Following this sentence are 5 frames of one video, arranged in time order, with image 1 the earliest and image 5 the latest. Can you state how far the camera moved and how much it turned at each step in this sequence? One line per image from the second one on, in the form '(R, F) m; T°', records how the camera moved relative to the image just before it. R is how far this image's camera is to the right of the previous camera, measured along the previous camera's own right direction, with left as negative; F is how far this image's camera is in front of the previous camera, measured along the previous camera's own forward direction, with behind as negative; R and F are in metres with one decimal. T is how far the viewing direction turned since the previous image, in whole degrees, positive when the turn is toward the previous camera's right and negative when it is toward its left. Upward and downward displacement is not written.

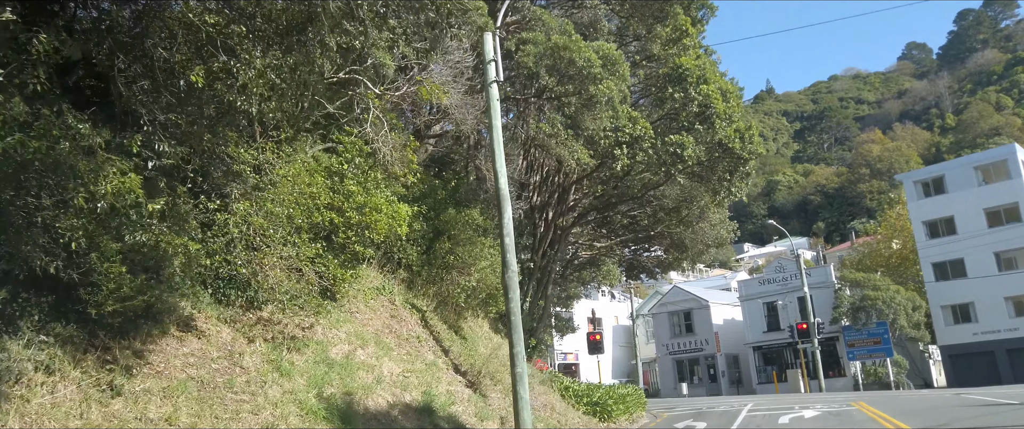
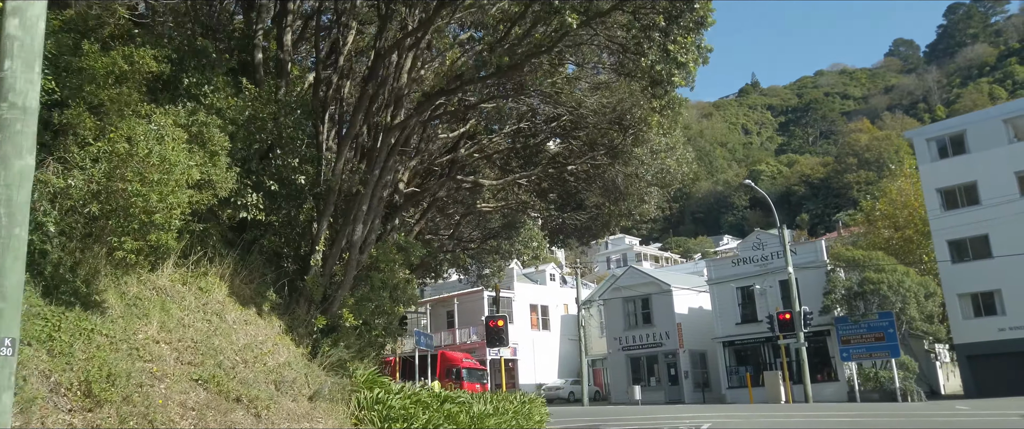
(+3.3, +8.8) m; +1°
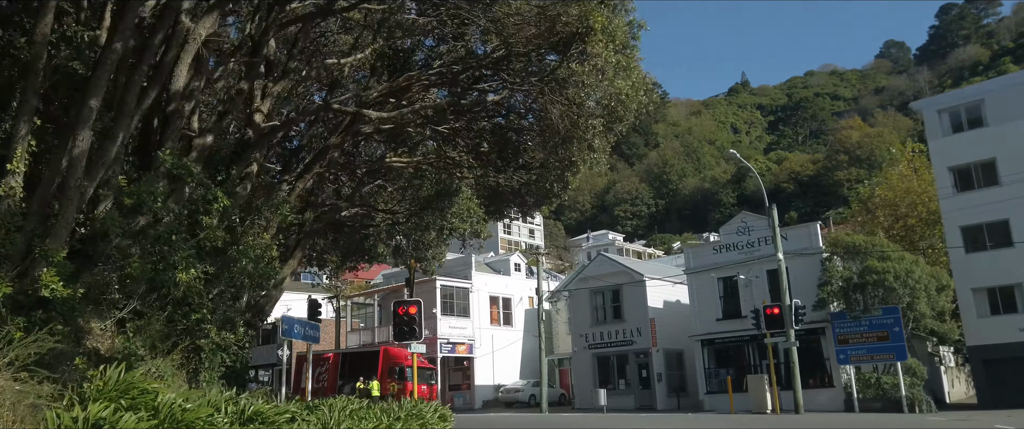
(+1.6, +4.6) m; +1°
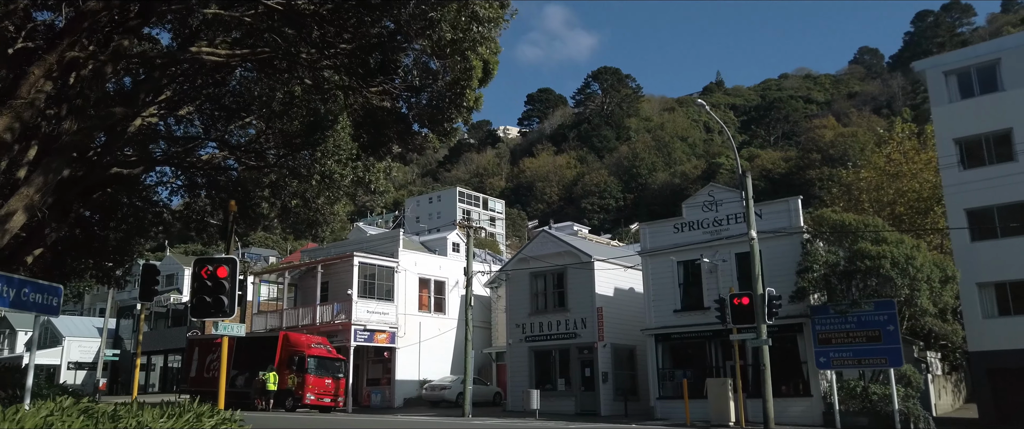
(+1.7, +5.2) m; +2°
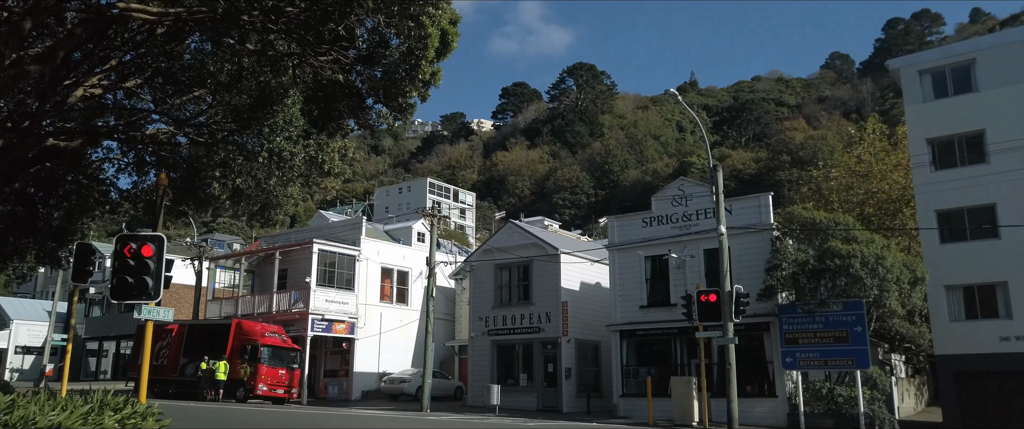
(+0.2, +0.8) m; +2°
